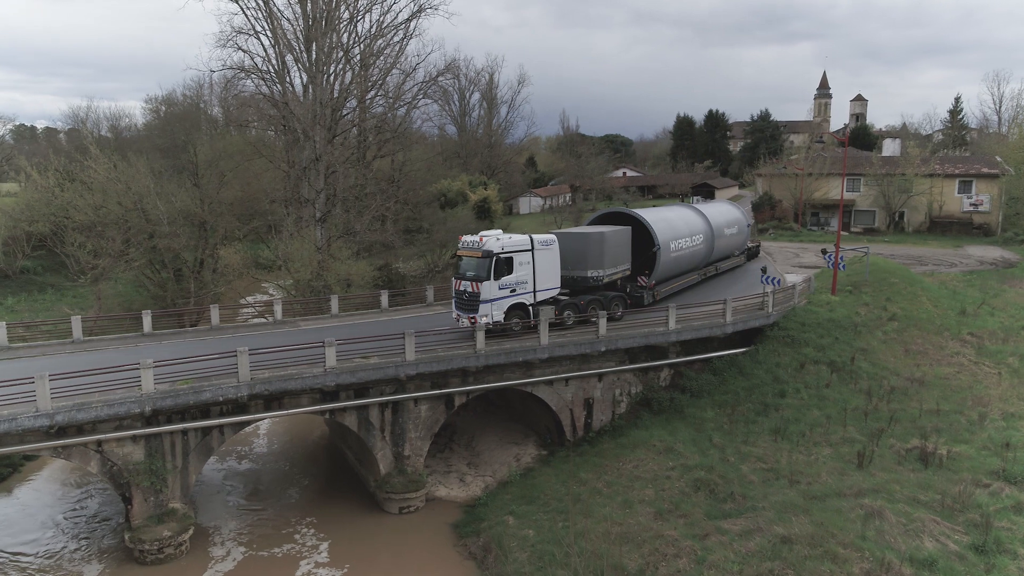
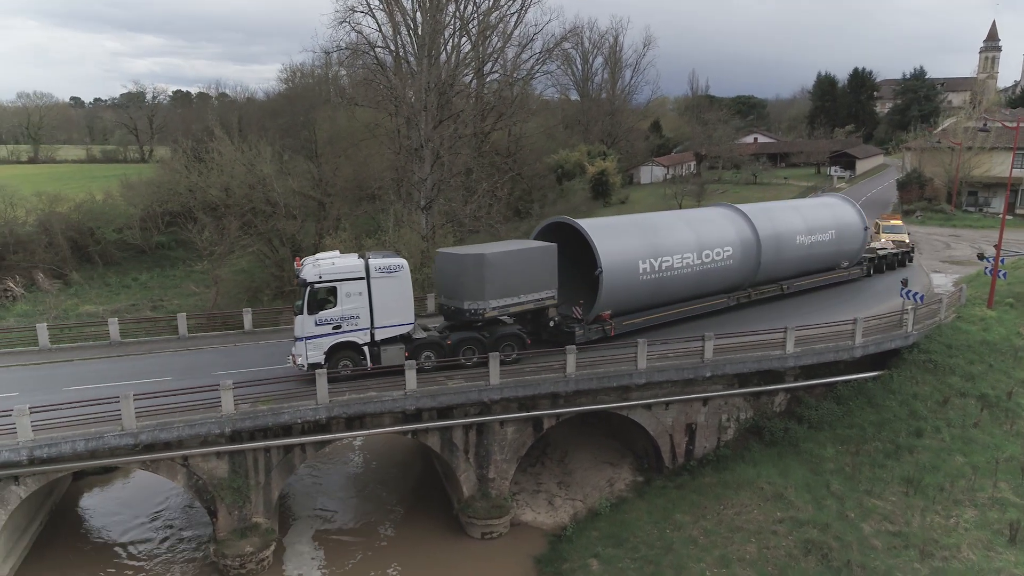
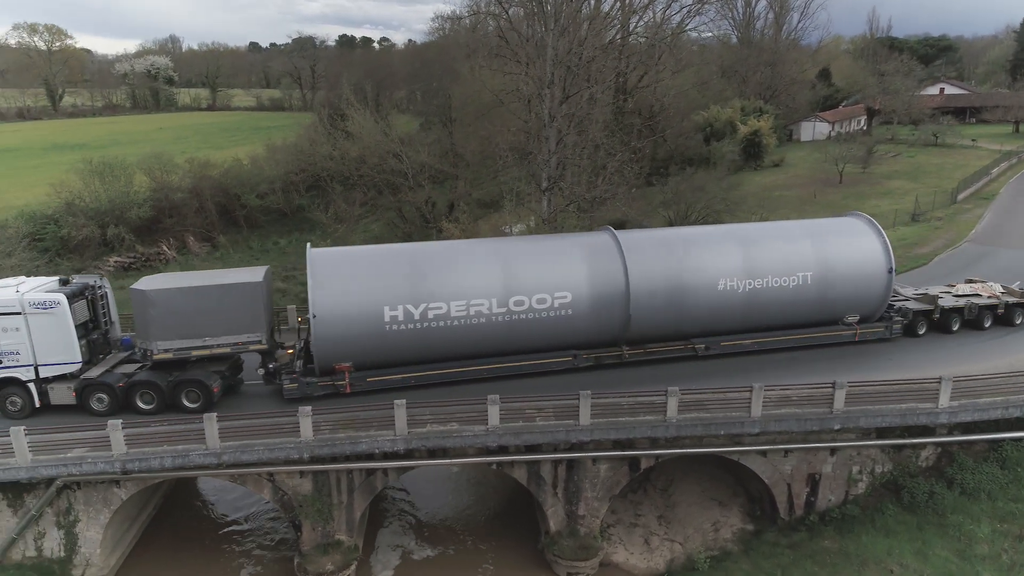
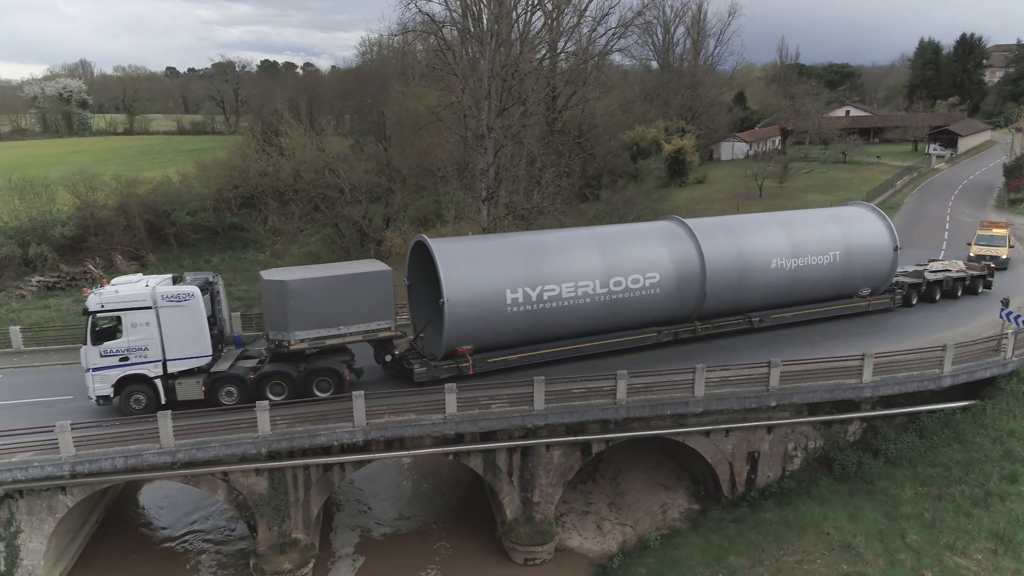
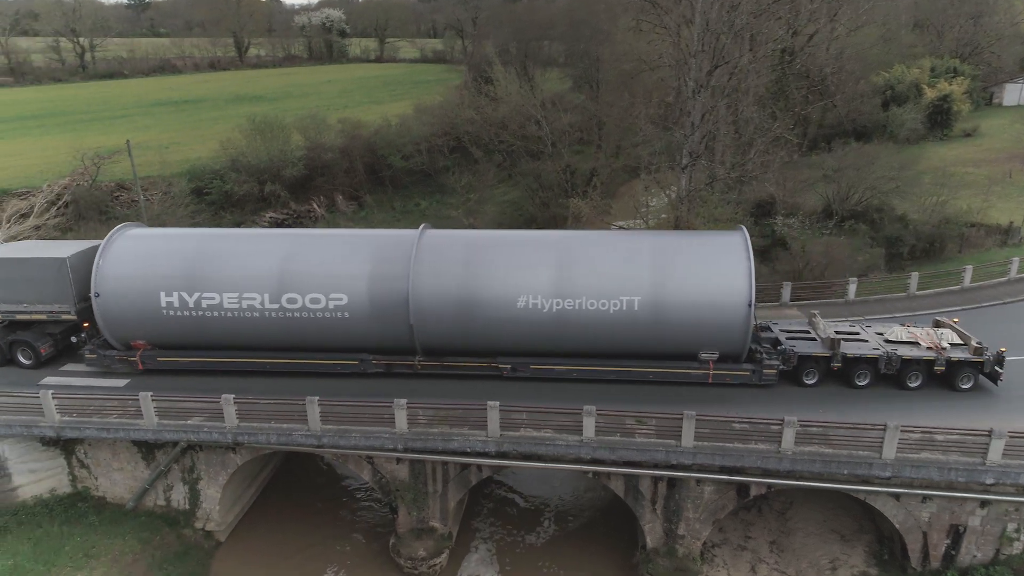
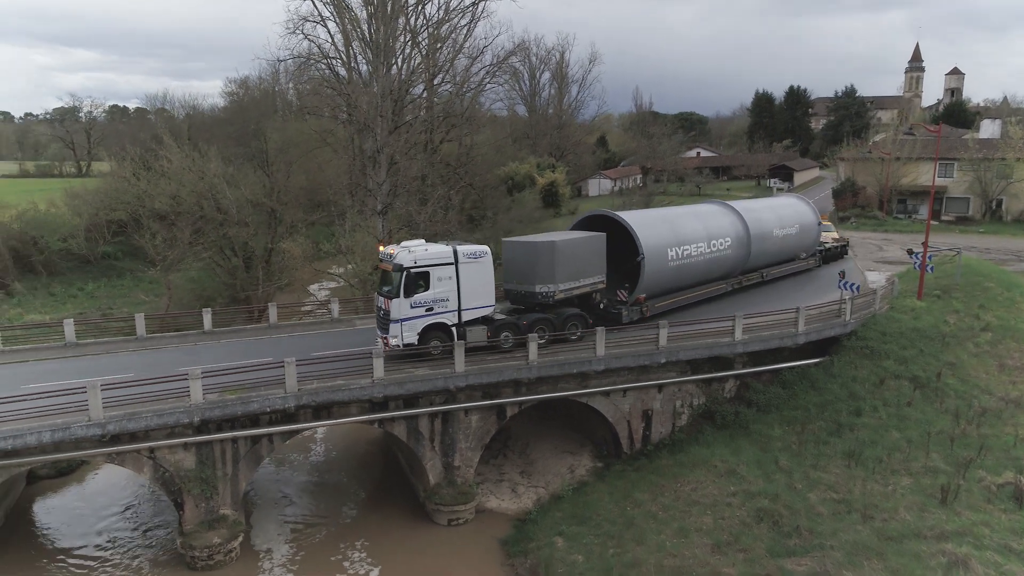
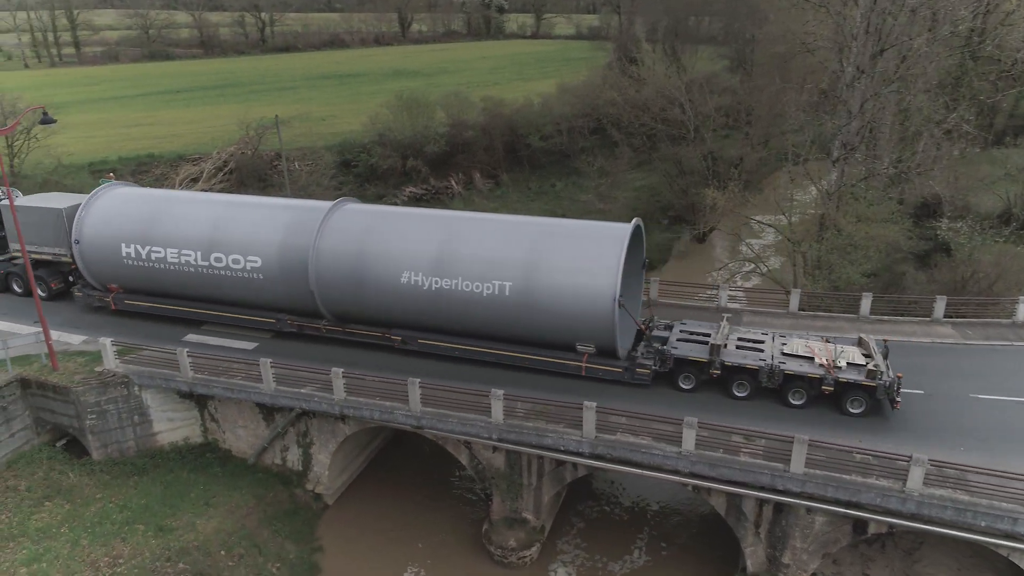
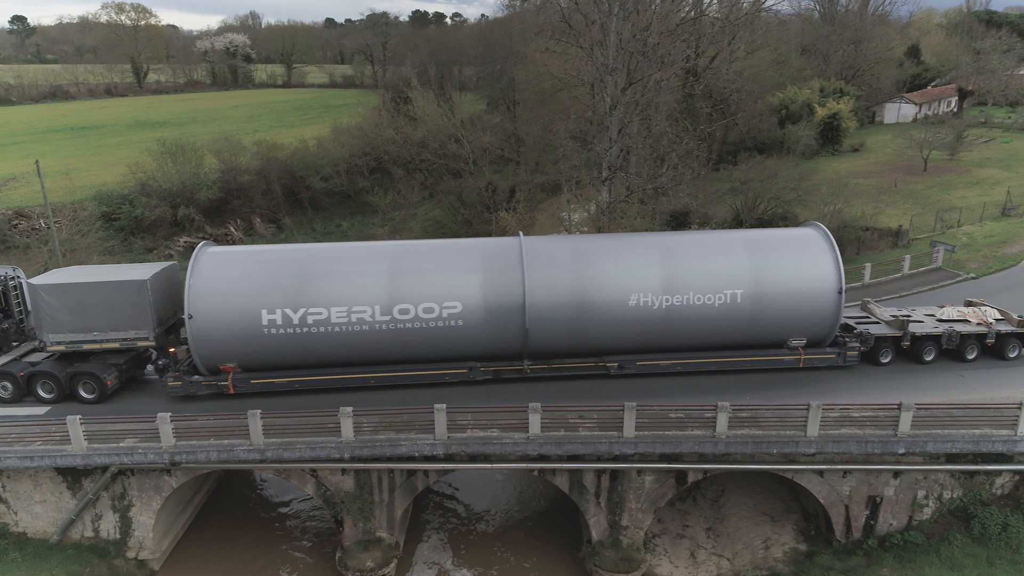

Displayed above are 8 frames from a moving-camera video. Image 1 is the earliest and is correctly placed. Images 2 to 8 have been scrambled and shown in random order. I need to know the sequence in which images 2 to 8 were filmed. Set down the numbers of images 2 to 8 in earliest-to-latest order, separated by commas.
6, 2, 4, 3, 8, 5, 7
